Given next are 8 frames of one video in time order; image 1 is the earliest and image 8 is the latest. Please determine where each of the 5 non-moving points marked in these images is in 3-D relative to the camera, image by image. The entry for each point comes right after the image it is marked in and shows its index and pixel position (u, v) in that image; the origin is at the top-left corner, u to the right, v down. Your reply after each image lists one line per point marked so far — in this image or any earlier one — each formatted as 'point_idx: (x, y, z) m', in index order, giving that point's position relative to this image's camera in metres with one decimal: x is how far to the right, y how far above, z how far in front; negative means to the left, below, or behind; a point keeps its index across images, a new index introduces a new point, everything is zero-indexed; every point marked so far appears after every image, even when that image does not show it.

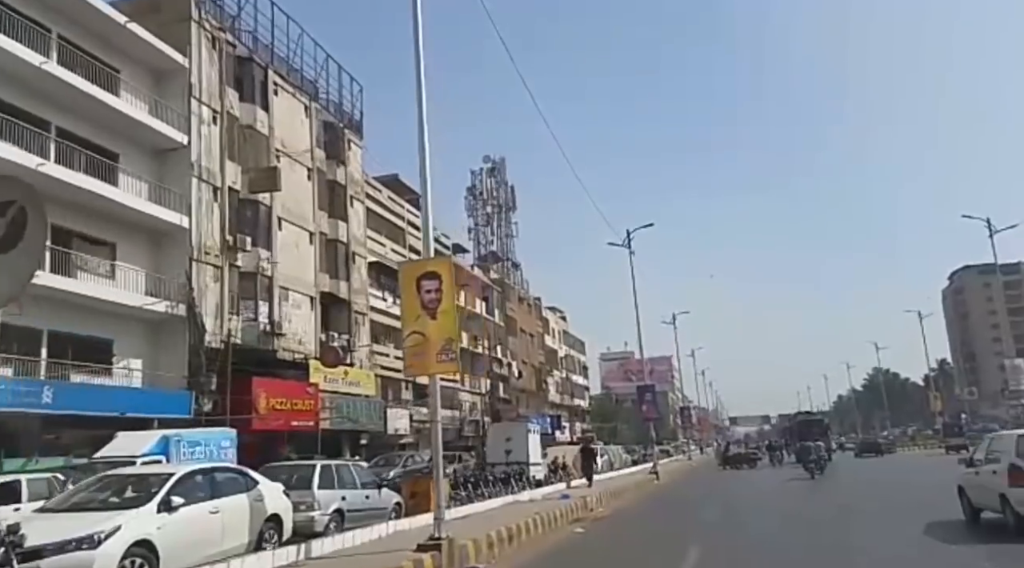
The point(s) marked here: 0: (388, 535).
0: (-2.0, -4.1, +13.8) m
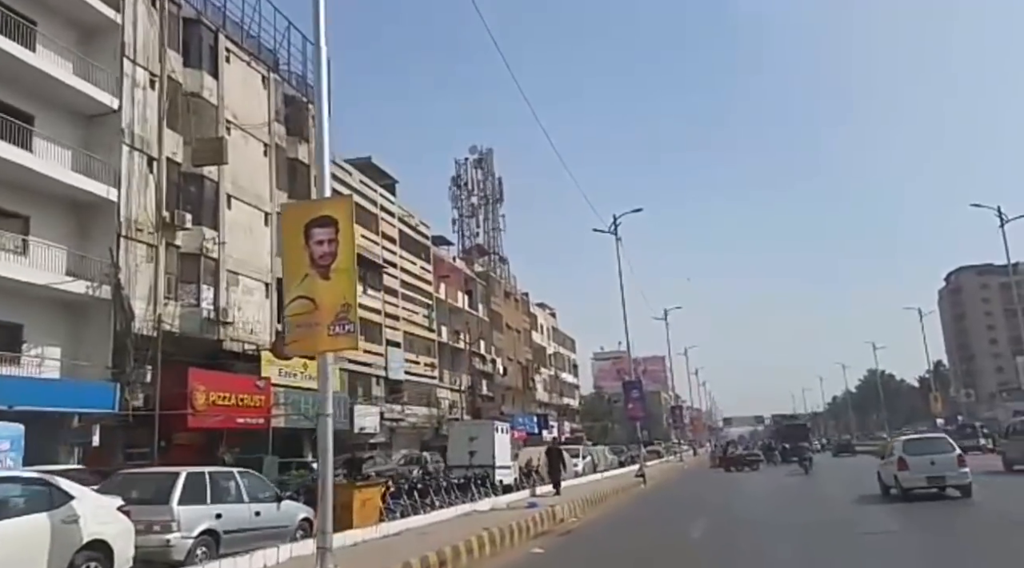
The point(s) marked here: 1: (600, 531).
0: (-3.0, -3.5, +10.7) m
1: (+2.0, -5.6, +19.0) m
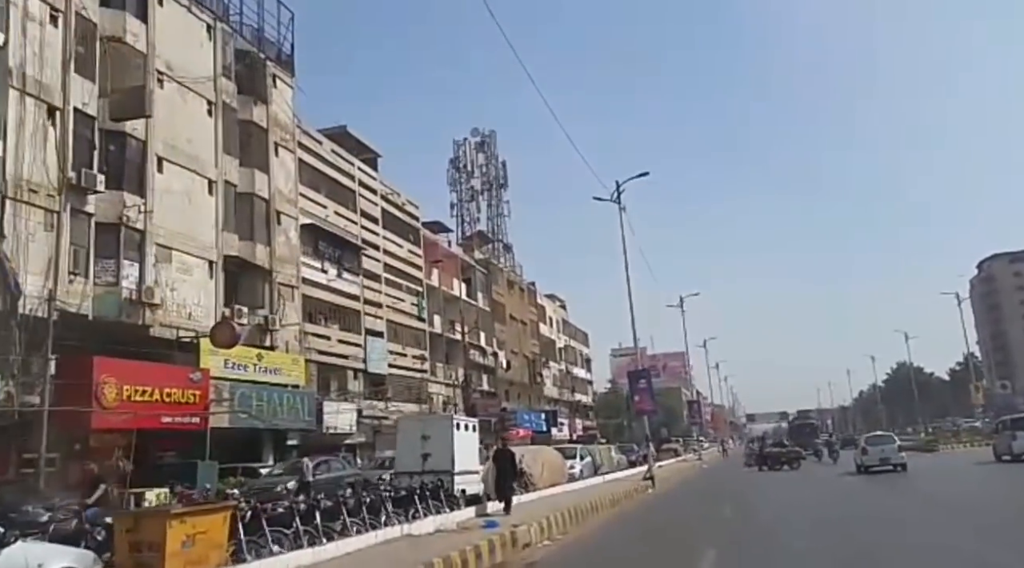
0: (-4.1, -2.7, +6.1) m
1: (+1.1, -4.7, +14.3) m
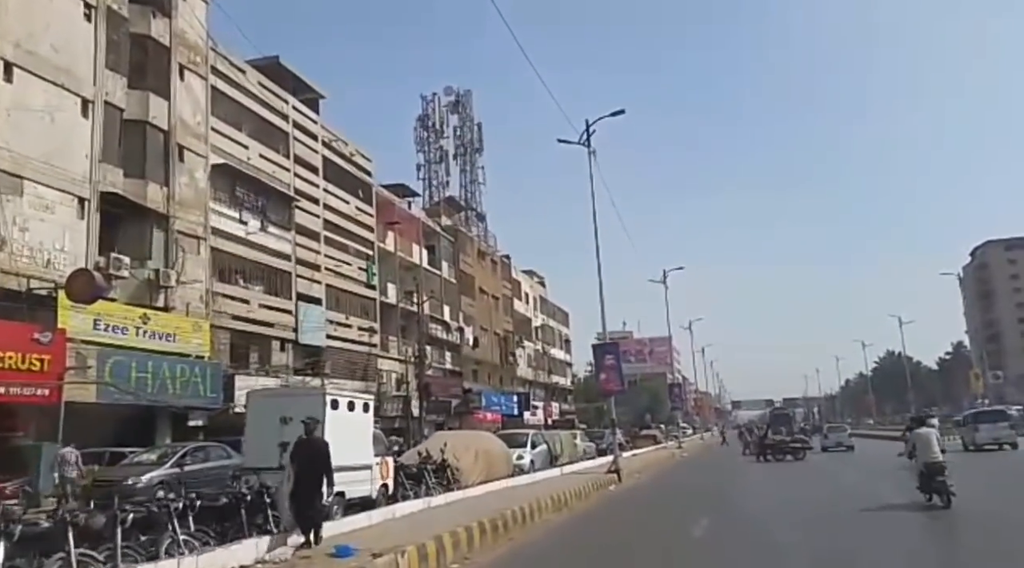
0: (-5.5, -1.7, +0.8) m
1: (-0.5, -3.6, +9.2) m
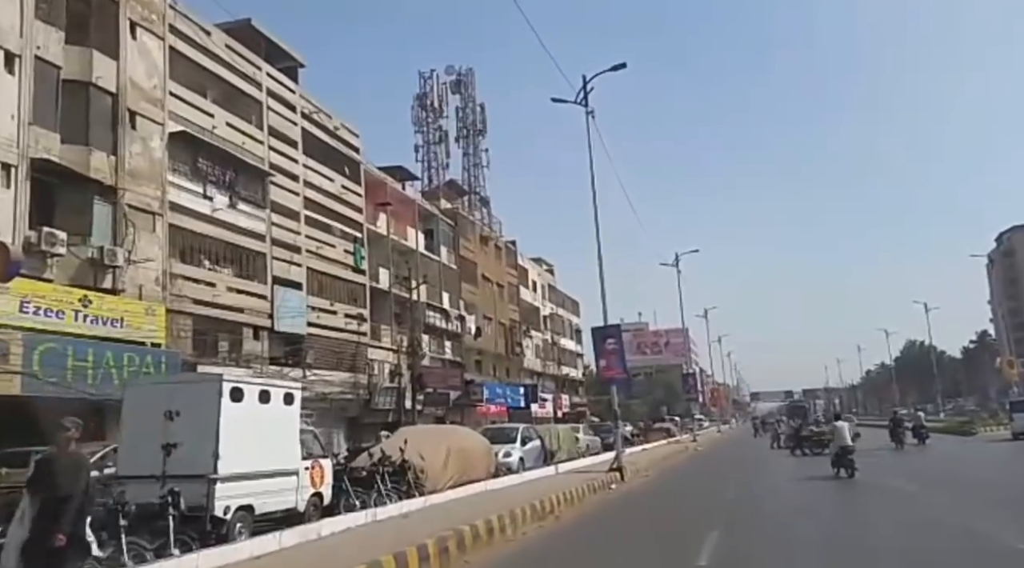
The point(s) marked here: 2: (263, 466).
0: (-6.4, -1.2, -2.0) m
1: (-1.2, -3.0, +6.2) m
2: (-3.2, -2.4, +11.0) m
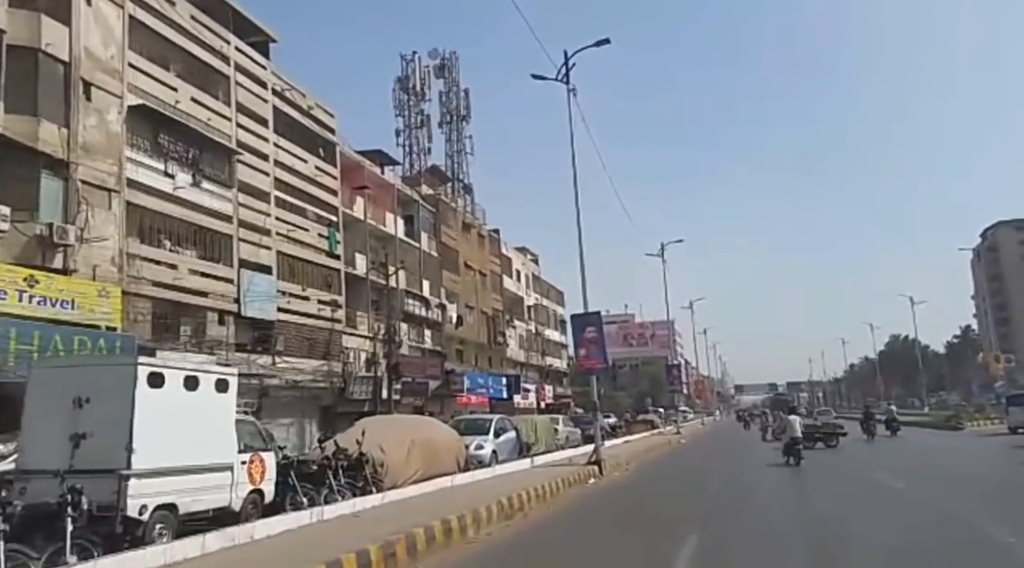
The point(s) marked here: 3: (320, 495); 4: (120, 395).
0: (-6.6, -1.0, -3.3) m
1: (-1.6, -2.8, +5.0) m
2: (-3.7, -2.0, +9.8) m
3: (-2.9, -3.2, +12.5) m
4: (-4.0, -1.2, +8.9) m
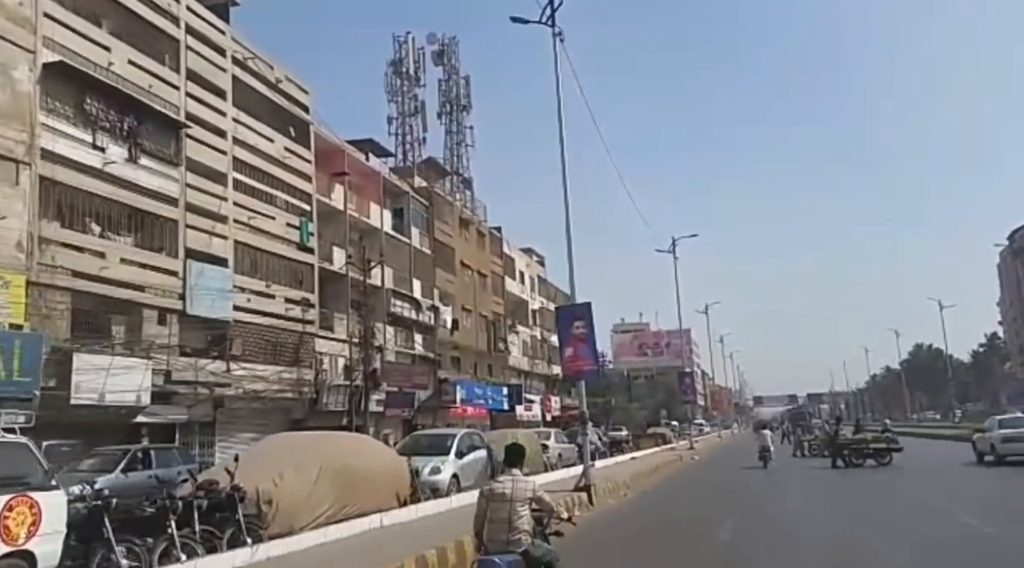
0: (-7.7, -0.4, -7.1) m
1: (-2.5, -2.3, +1.1) m
2: (-4.6, -1.6, +6.0) m
3: (-3.7, -2.8, +8.7) m
4: (-4.9, -0.7, +5.1) m
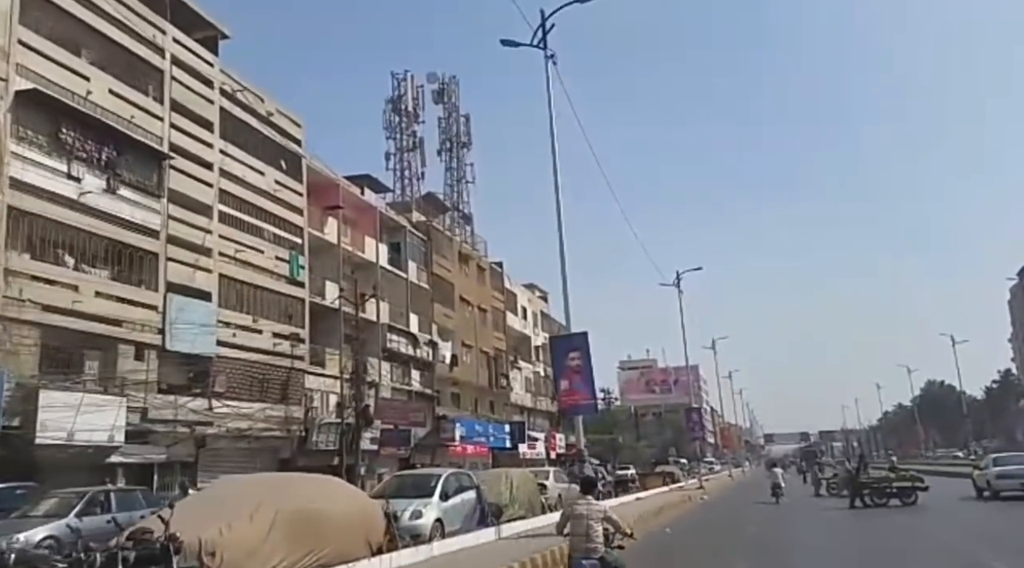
0: (-8.2, +0.1, -8.2) m
1: (-2.9, -2.1, -0.1) m
2: (-4.9, -1.6, +4.7) m
3: (-4.0, -2.9, +7.4) m
4: (-5.3, -0.7, +3.9) m
